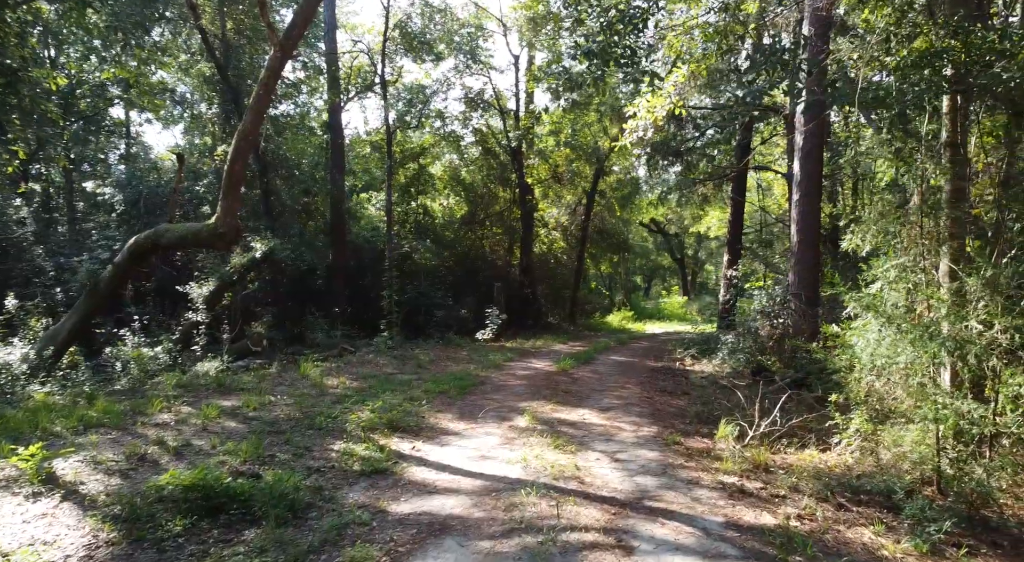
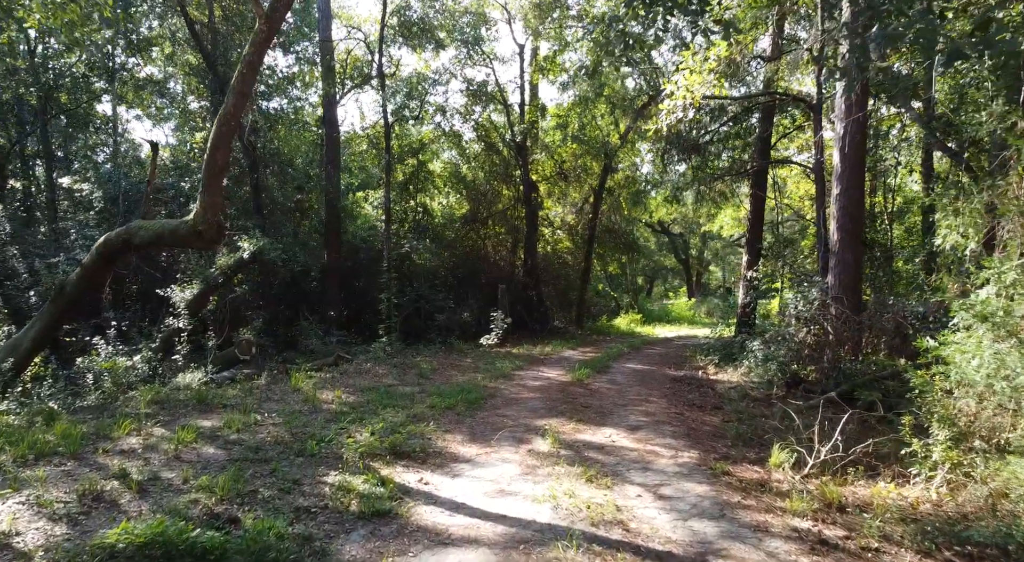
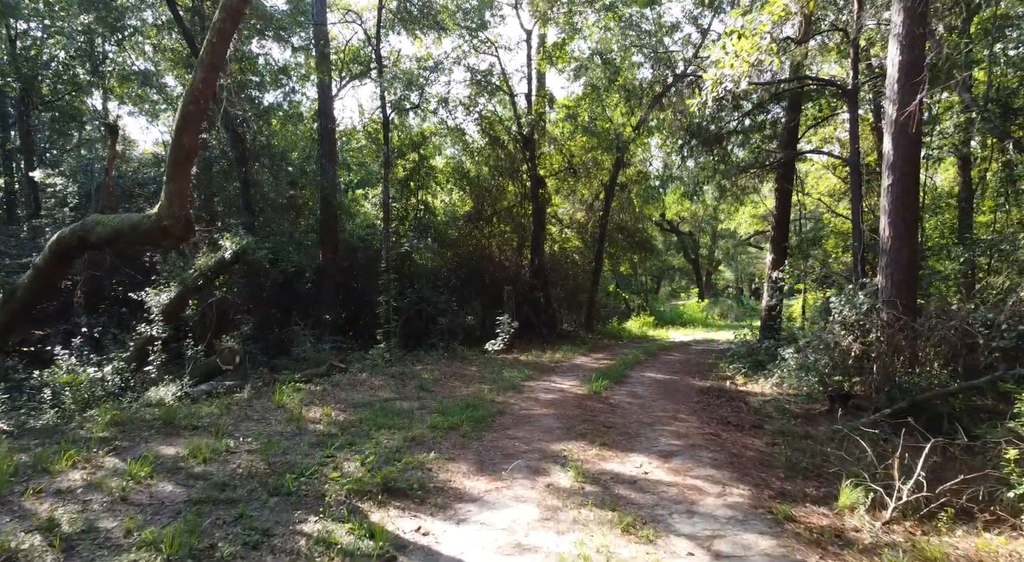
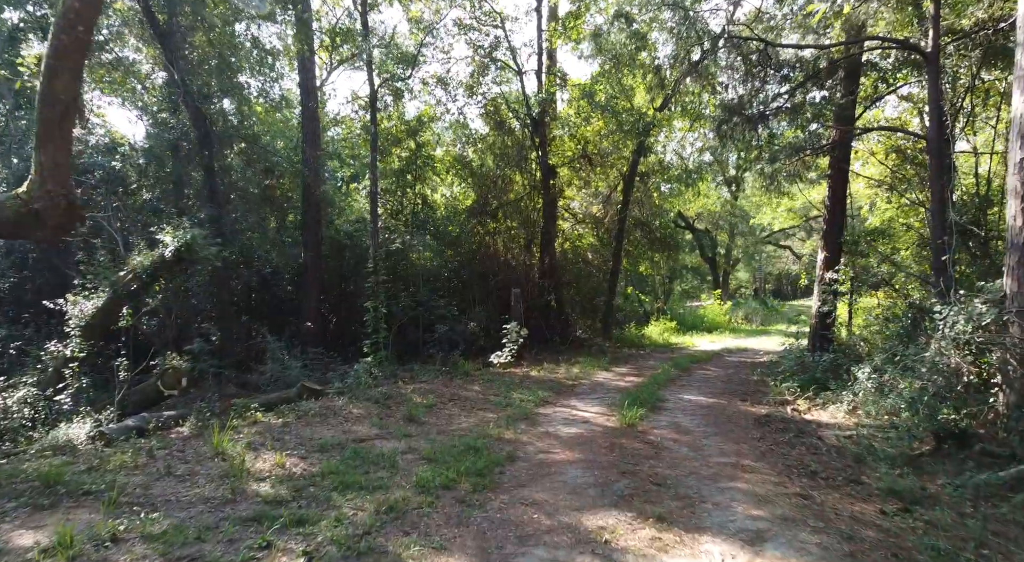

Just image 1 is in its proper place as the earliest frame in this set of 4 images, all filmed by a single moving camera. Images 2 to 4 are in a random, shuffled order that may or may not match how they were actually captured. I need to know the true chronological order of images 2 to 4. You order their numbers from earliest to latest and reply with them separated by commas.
2, 3, 4
